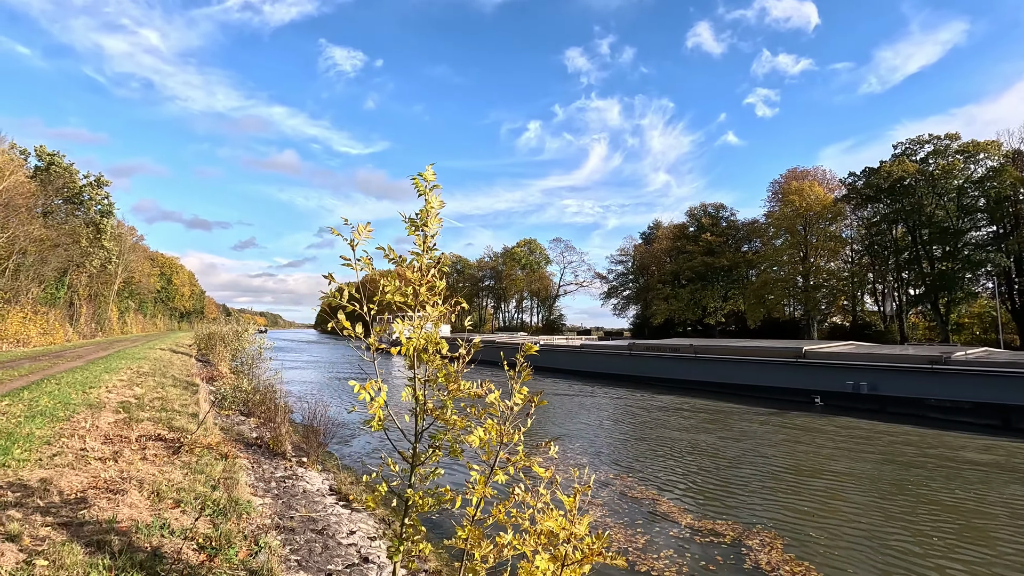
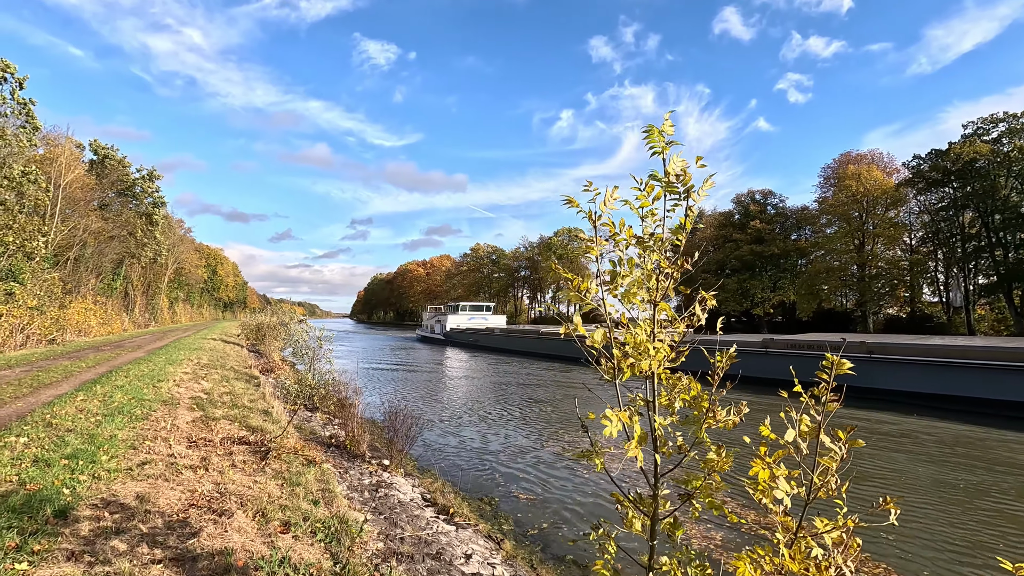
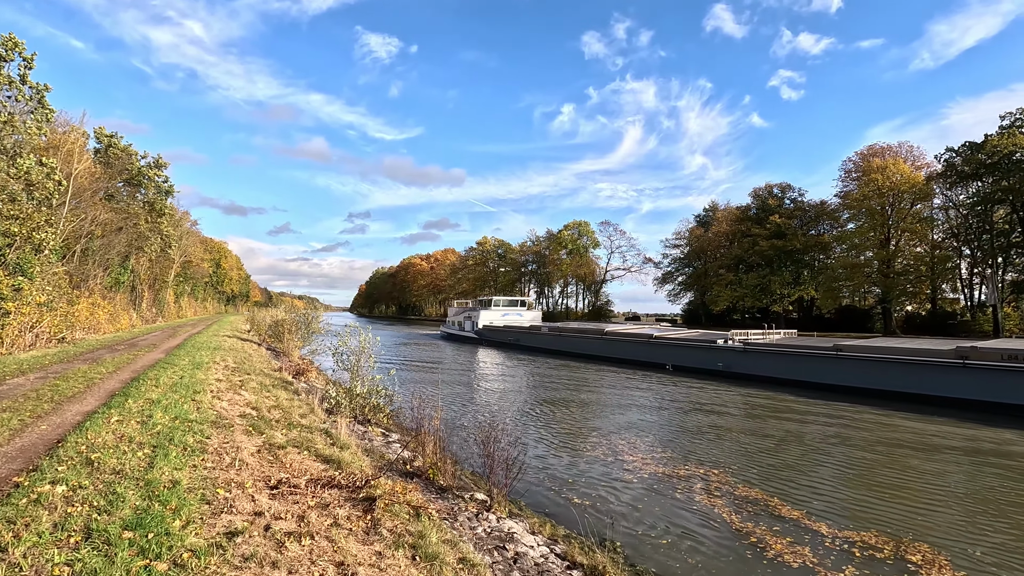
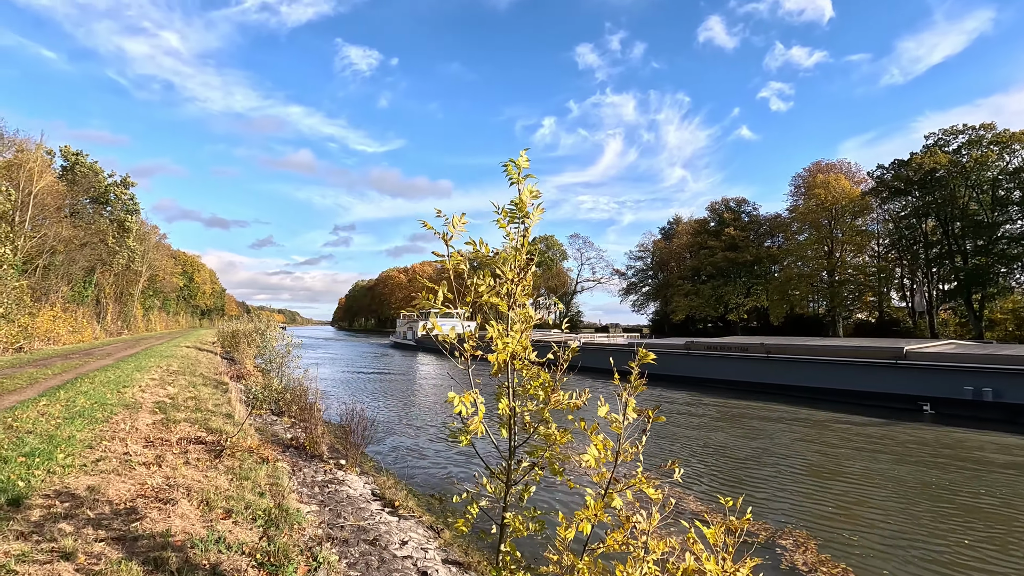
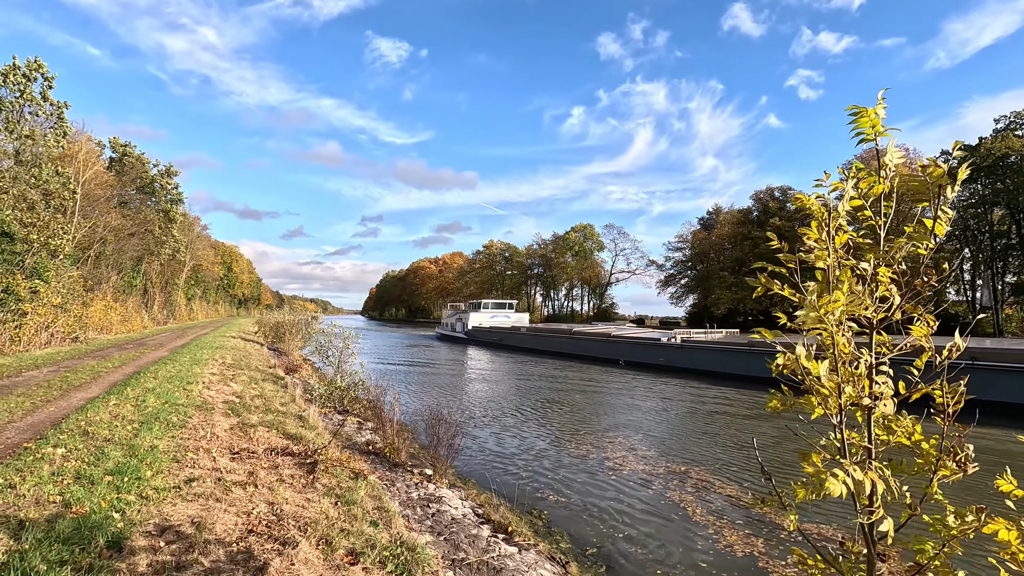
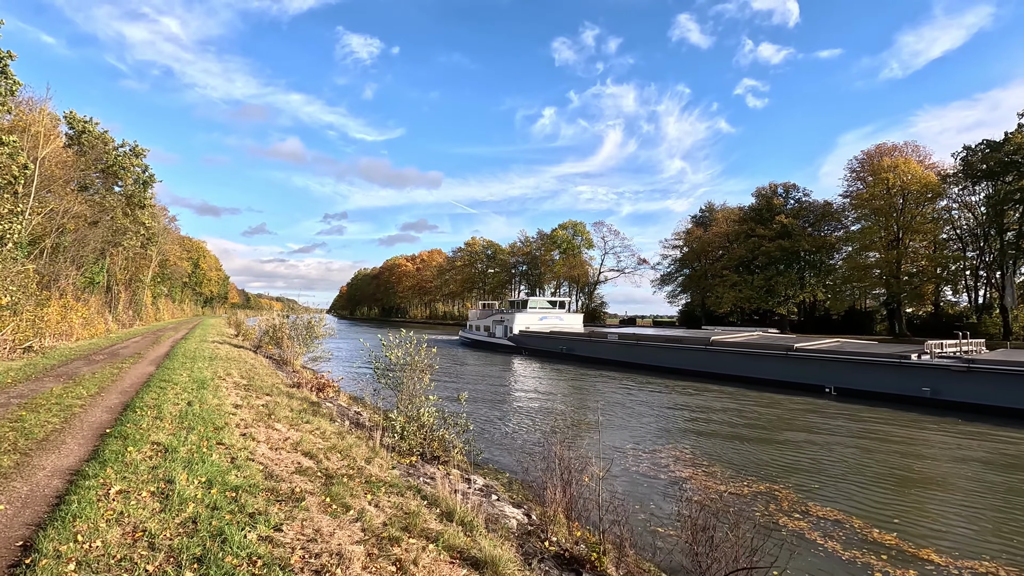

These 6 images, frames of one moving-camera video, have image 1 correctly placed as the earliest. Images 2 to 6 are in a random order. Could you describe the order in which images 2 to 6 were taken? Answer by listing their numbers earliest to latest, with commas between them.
4, 2, 5, 3, 6
